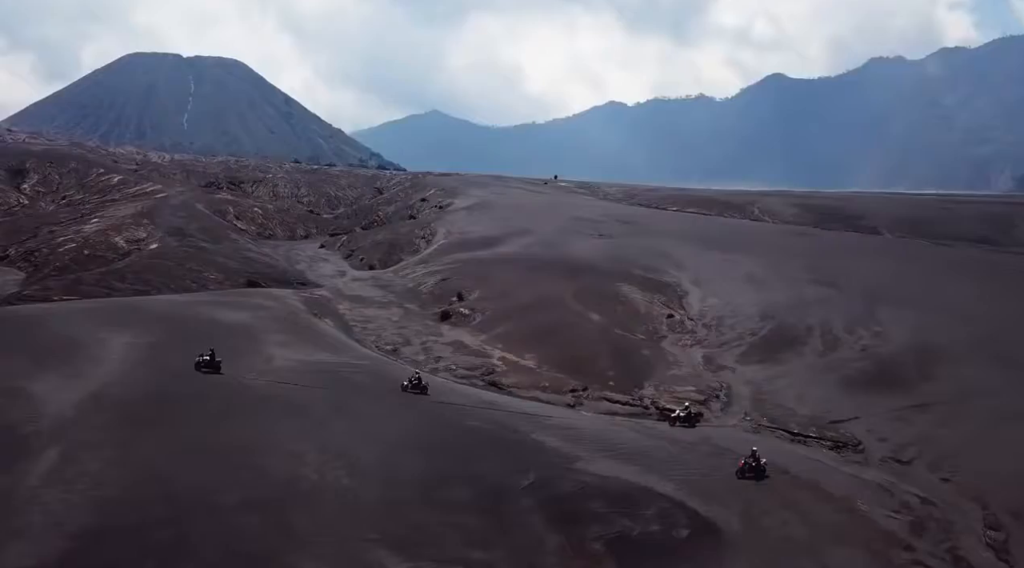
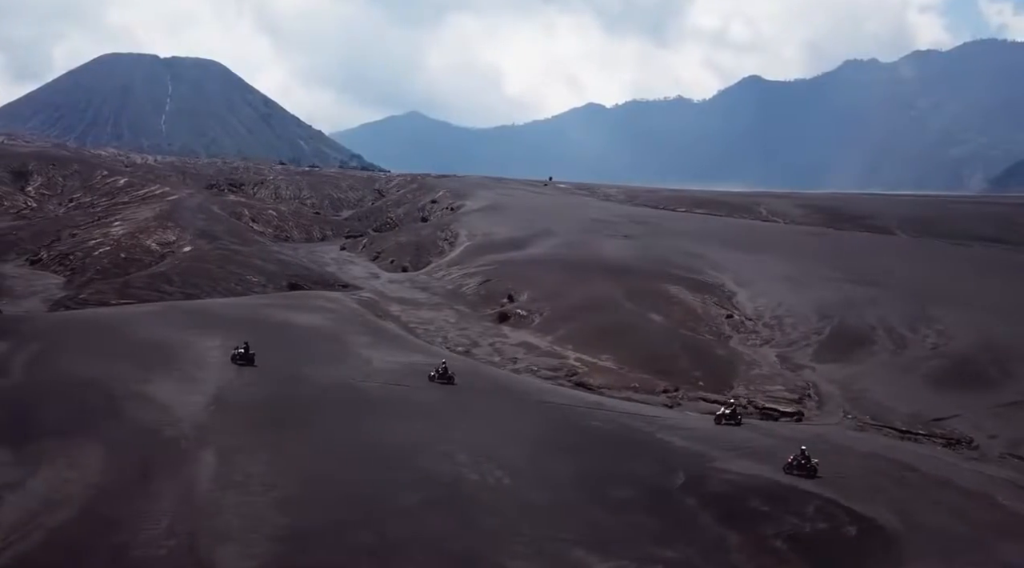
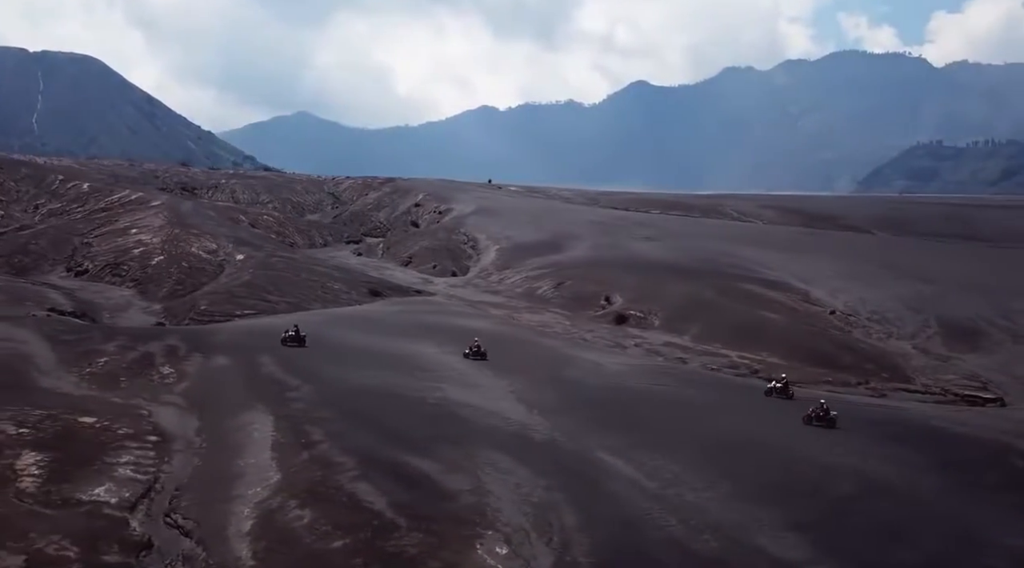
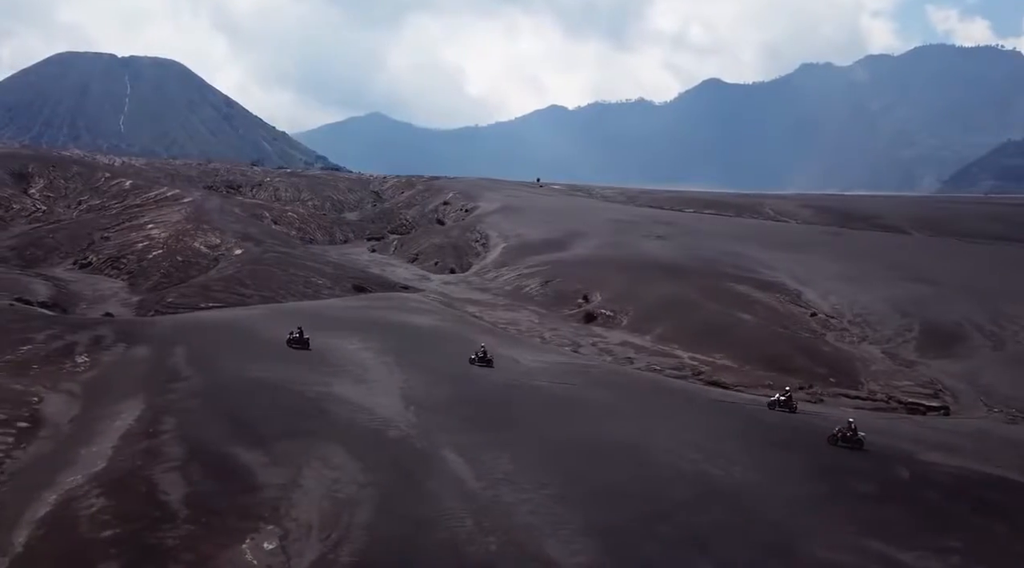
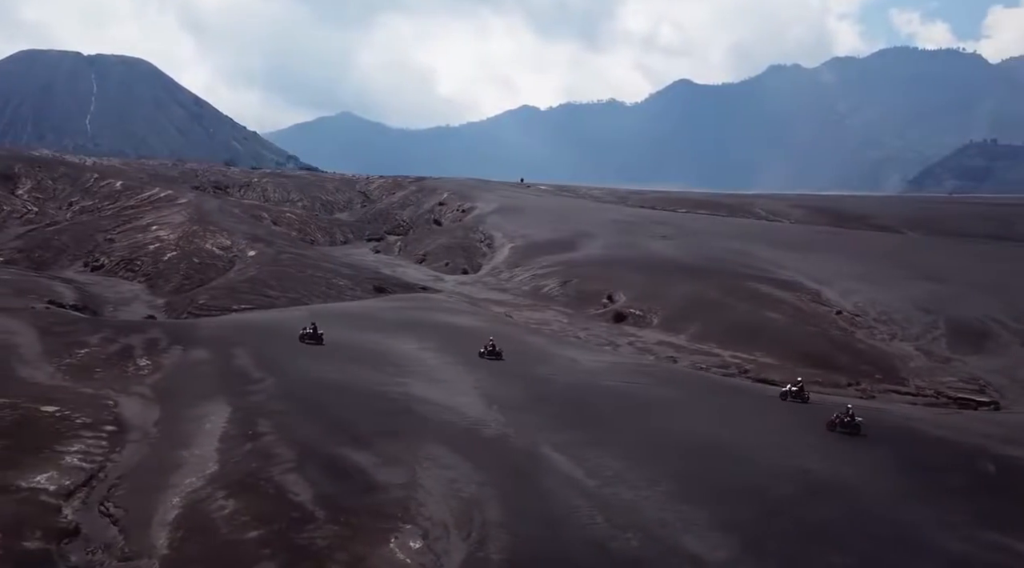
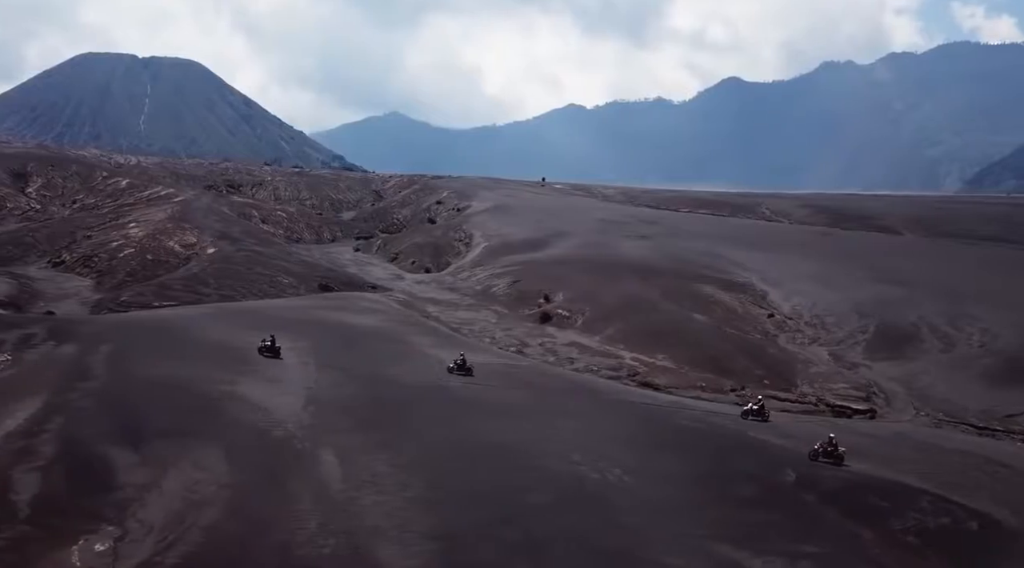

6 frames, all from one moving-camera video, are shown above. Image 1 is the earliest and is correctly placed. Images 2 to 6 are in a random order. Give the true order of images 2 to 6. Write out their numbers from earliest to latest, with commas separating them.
2, 6, 4, 5, 3
